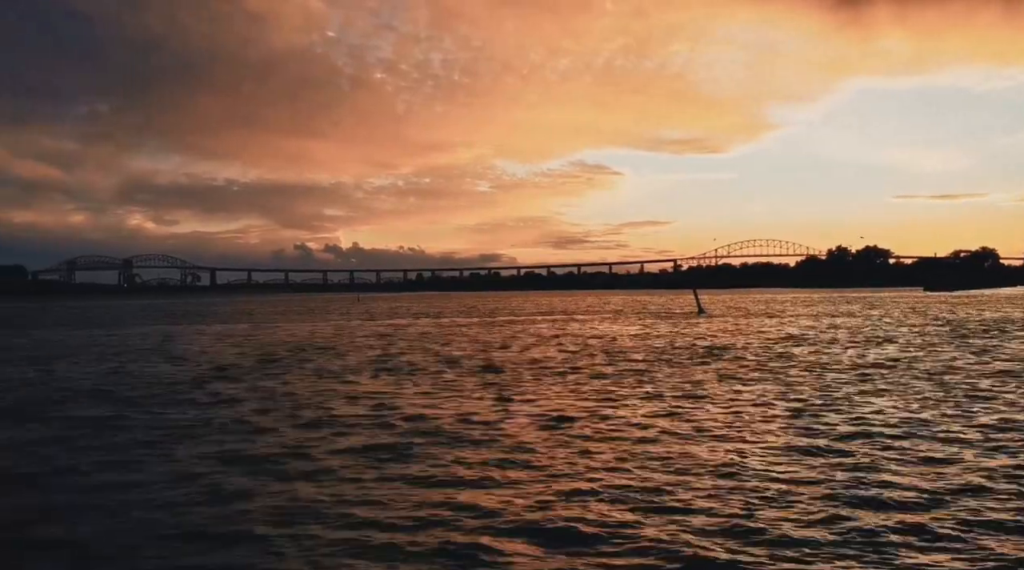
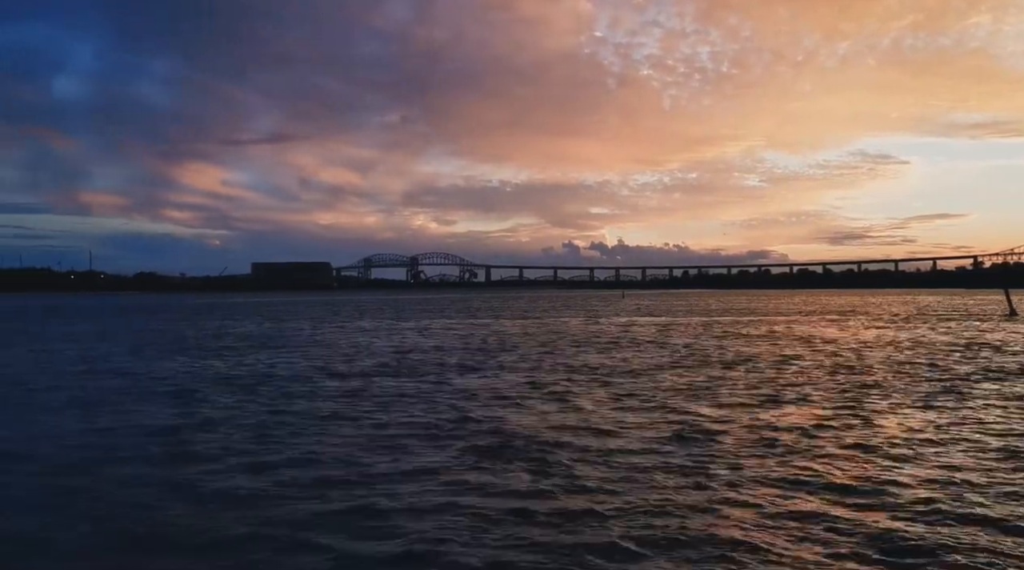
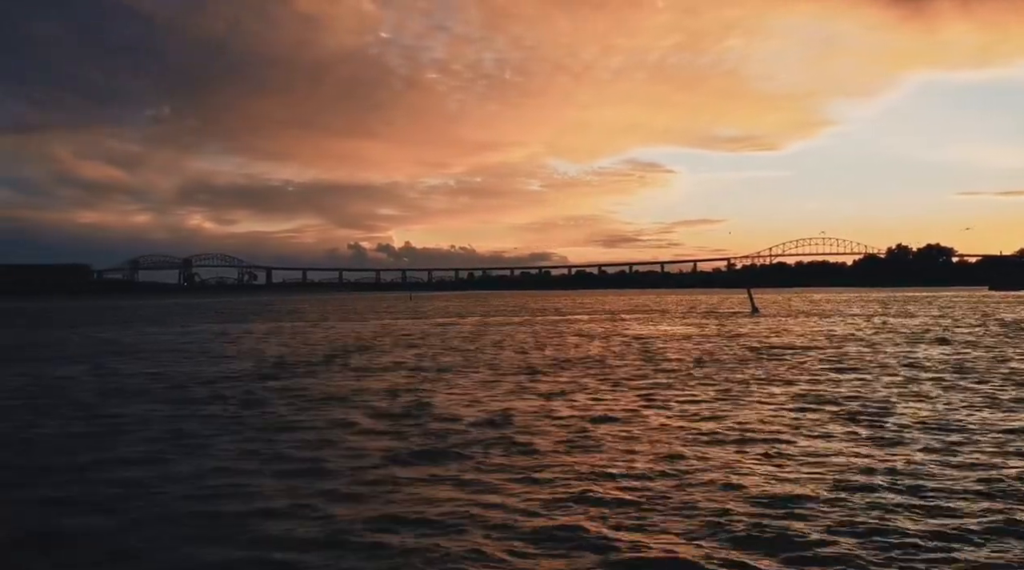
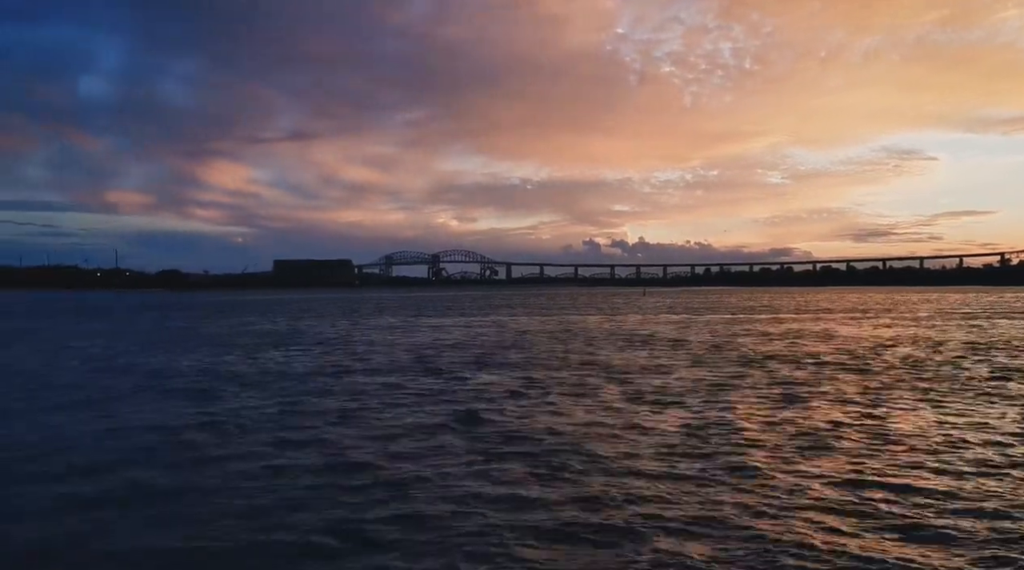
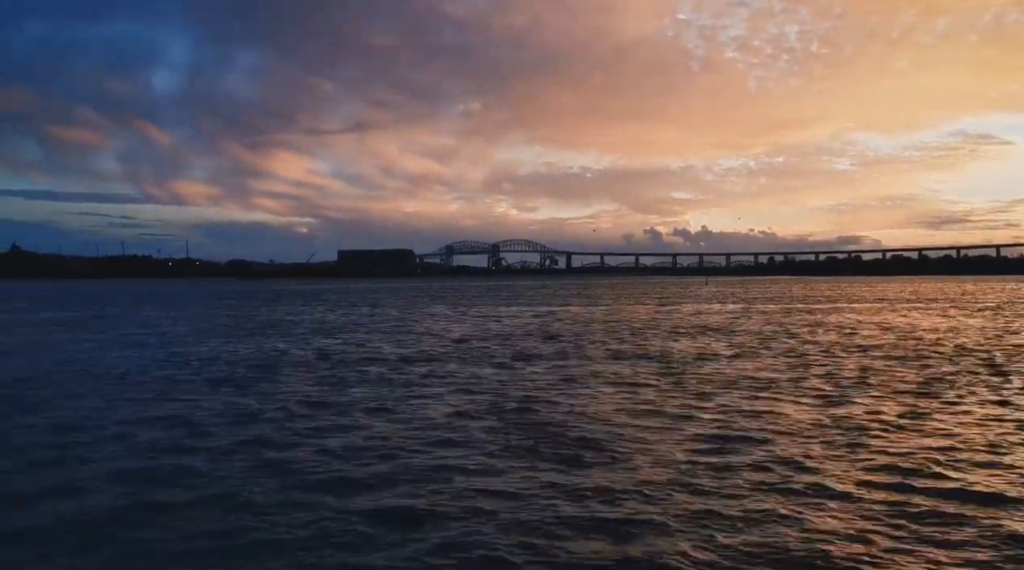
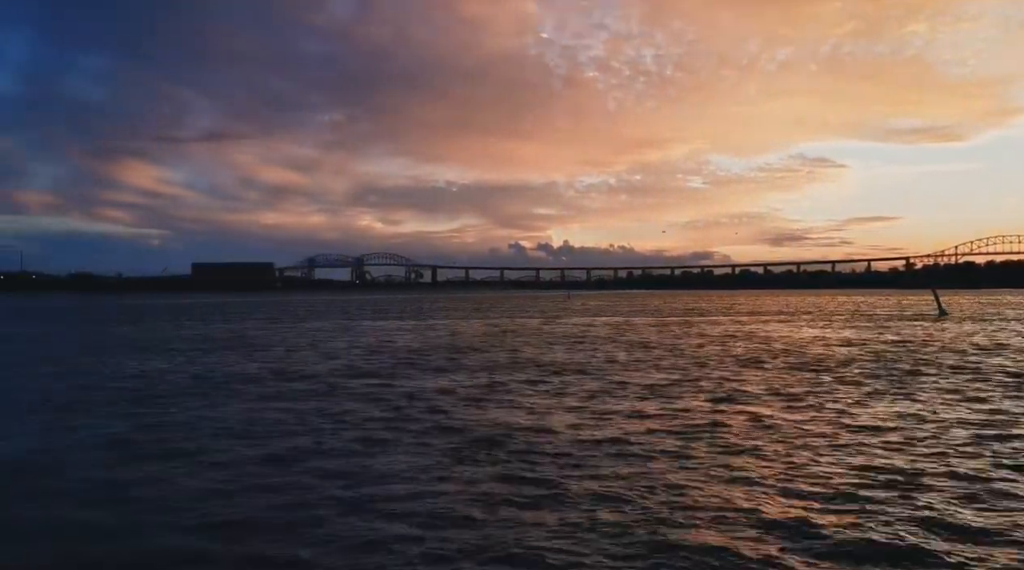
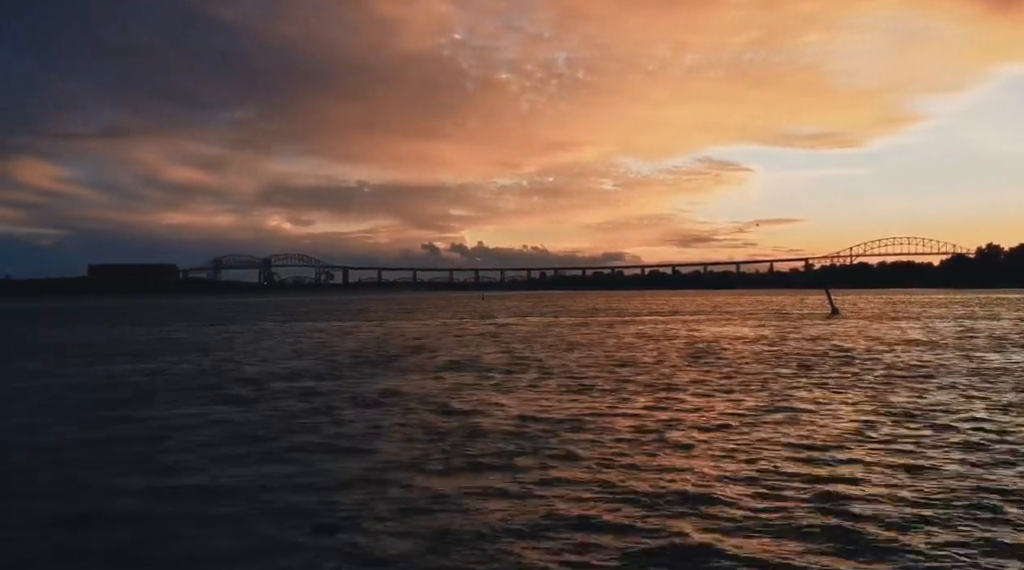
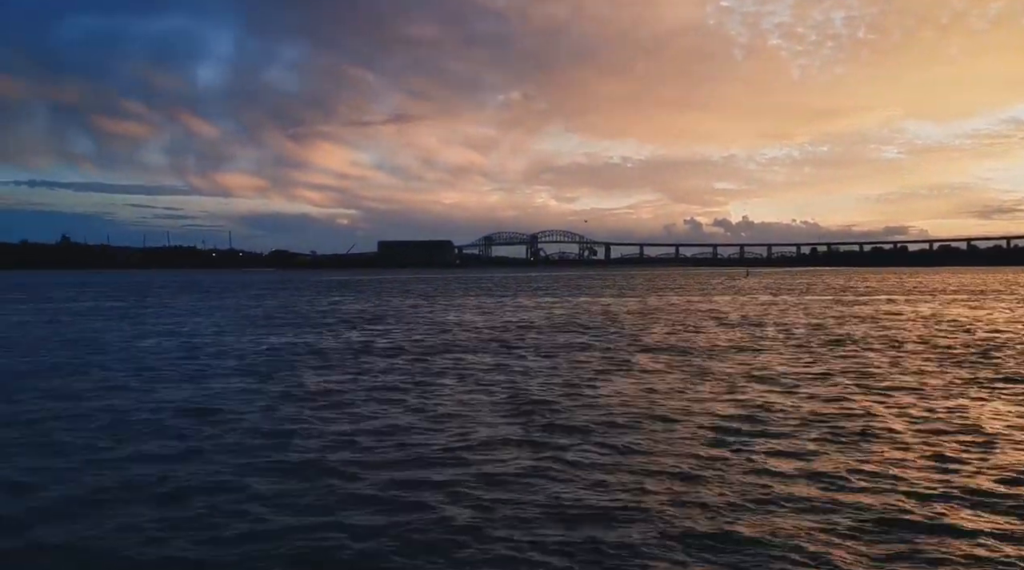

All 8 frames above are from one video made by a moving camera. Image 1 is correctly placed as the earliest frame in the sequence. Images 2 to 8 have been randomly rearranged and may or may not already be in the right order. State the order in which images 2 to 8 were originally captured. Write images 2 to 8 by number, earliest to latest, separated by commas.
3, 7, 6, 2, 4, 5, 8
